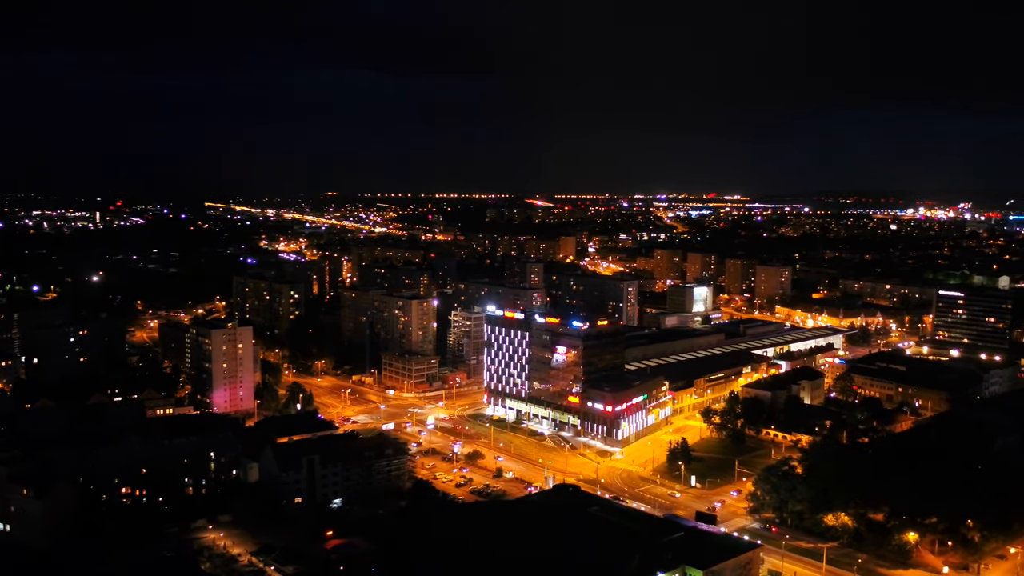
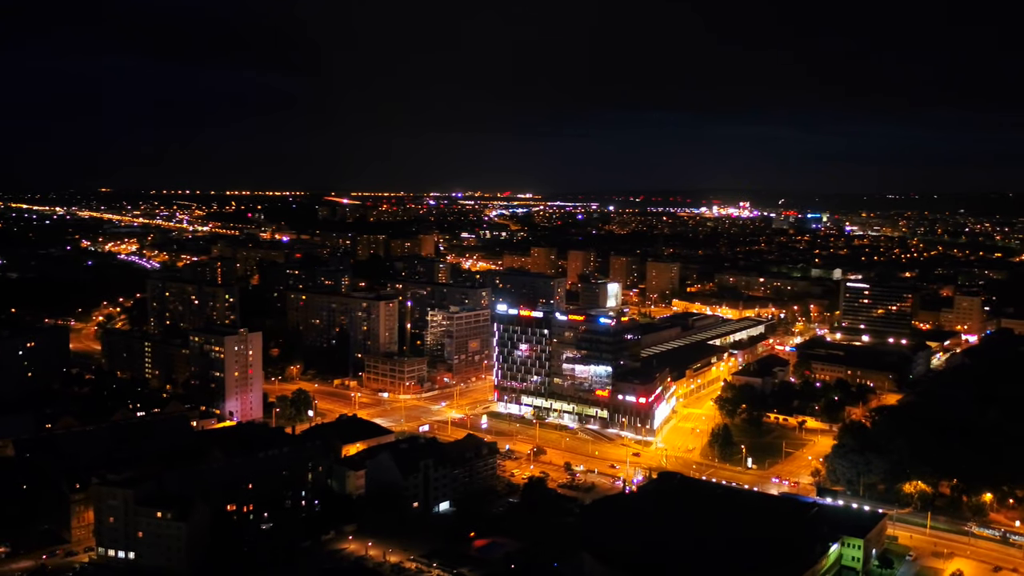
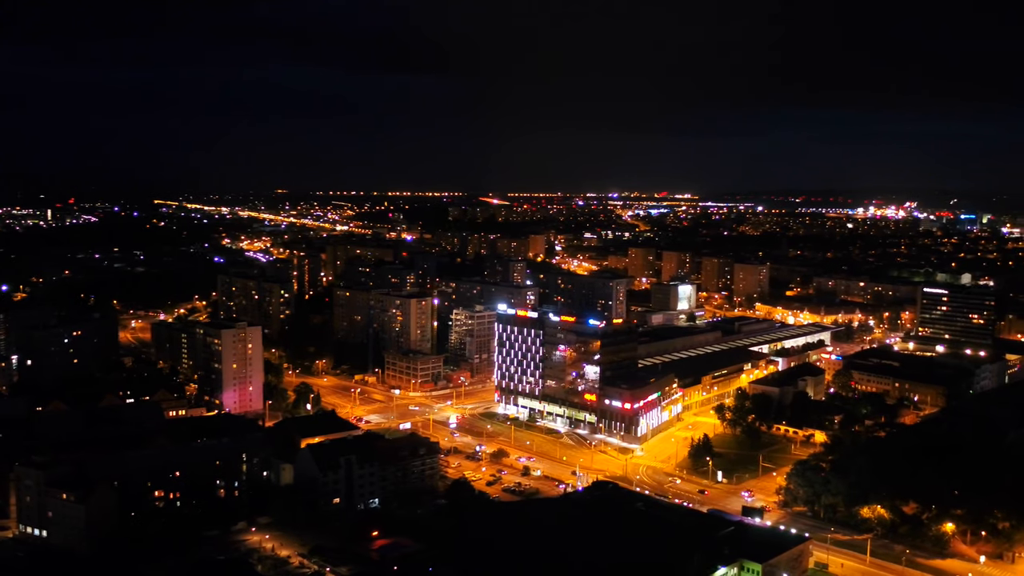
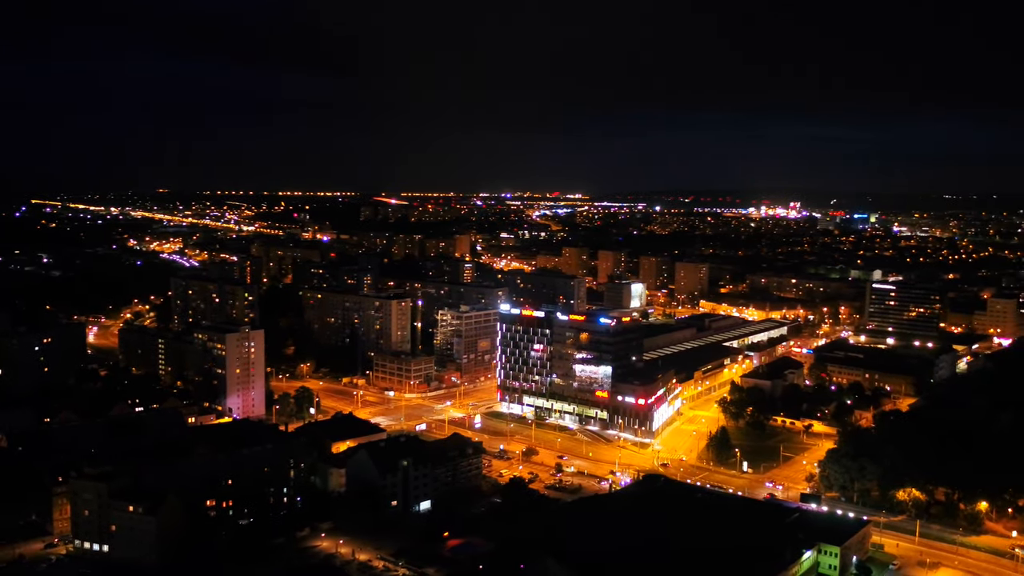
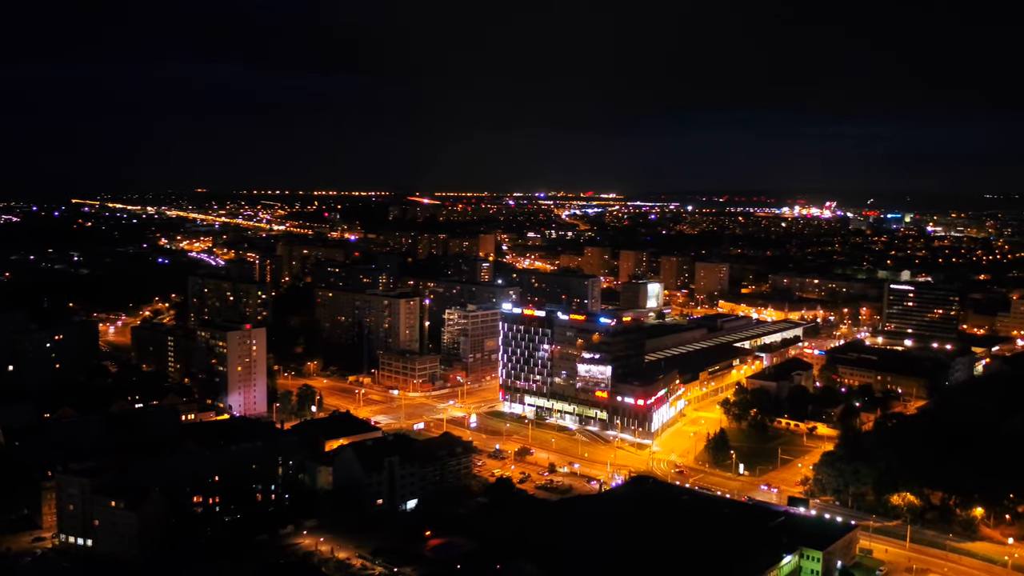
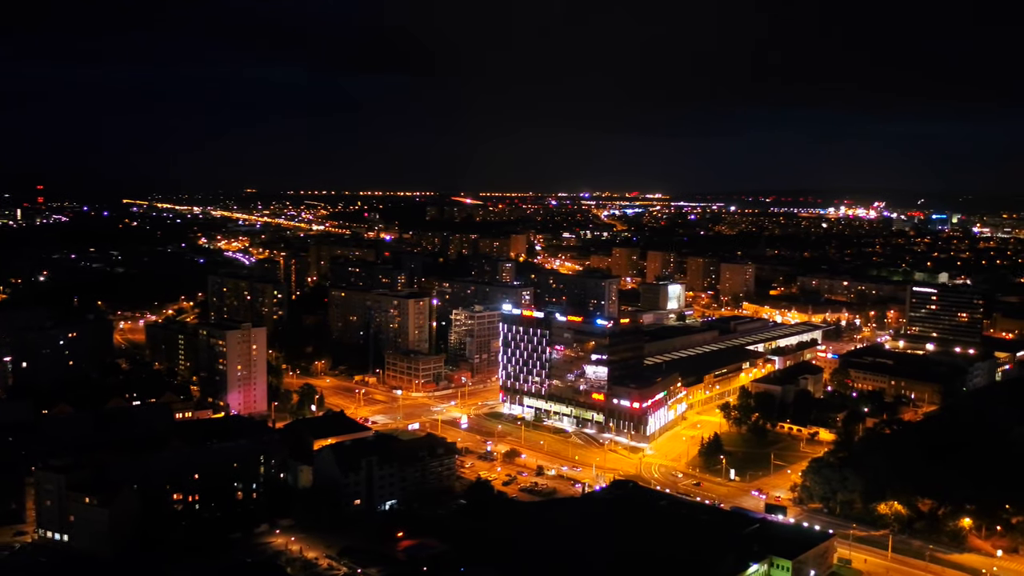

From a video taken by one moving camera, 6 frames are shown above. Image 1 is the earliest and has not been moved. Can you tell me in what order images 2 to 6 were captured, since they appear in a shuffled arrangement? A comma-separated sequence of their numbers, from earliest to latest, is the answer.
3, 6, 5, 4, 2
